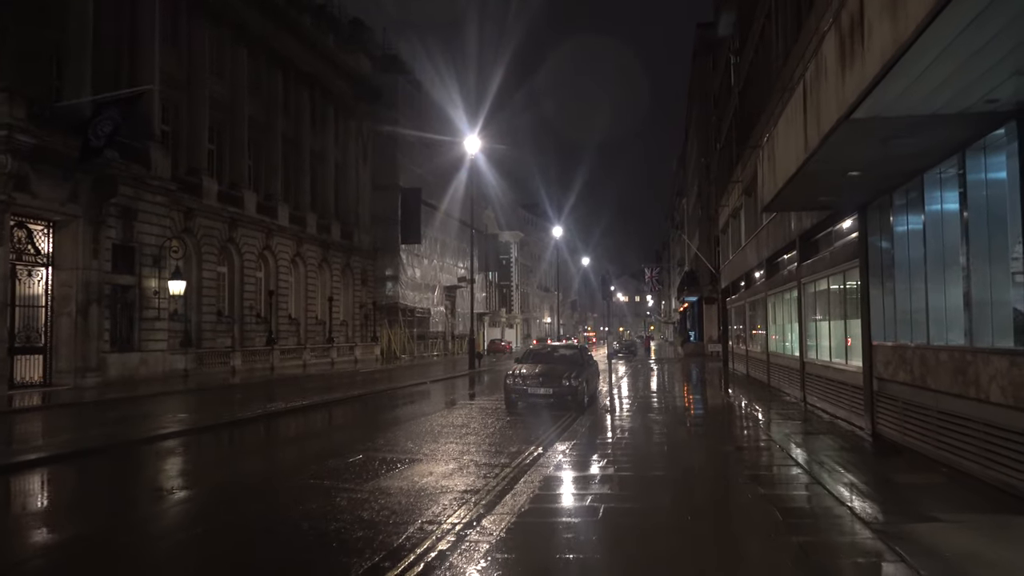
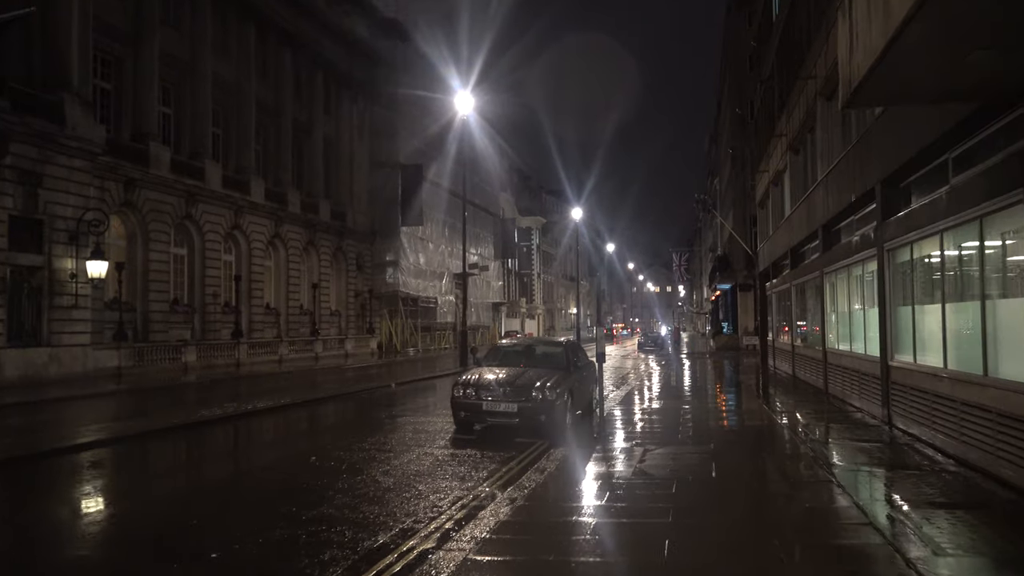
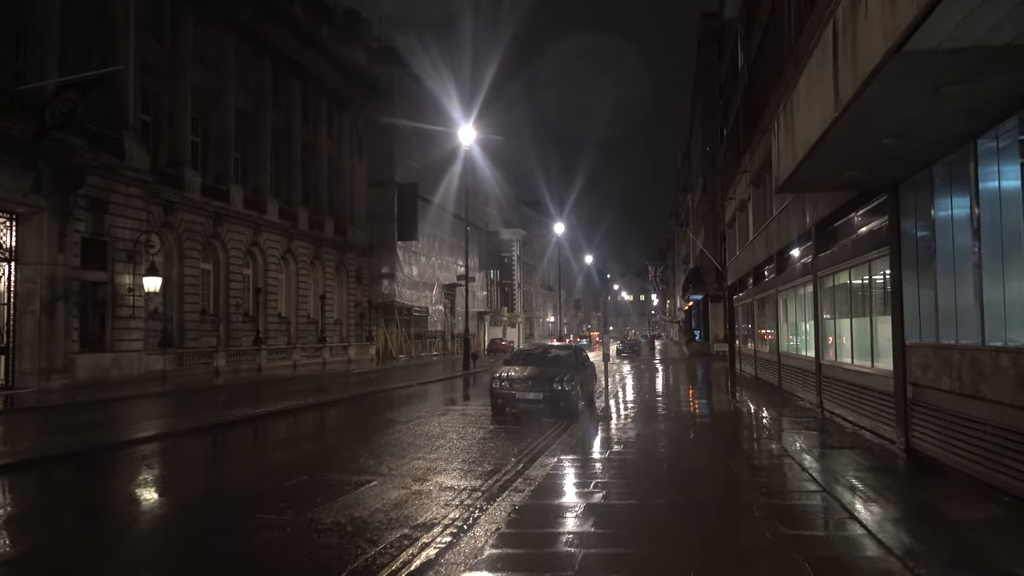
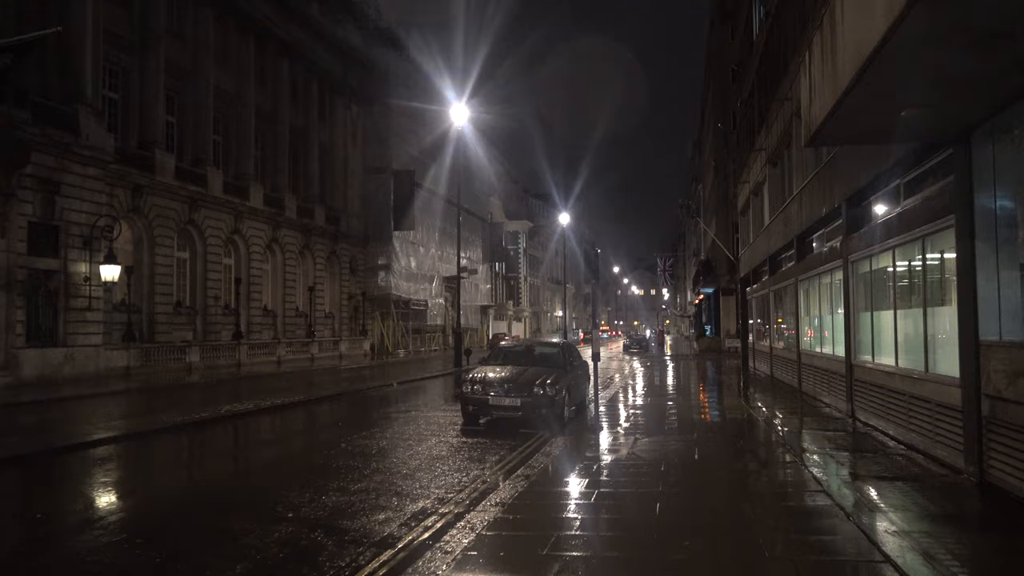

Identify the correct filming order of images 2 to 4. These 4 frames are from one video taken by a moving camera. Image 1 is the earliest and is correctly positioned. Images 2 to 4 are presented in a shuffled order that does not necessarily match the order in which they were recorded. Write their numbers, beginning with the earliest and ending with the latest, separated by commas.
3, 4, 2
